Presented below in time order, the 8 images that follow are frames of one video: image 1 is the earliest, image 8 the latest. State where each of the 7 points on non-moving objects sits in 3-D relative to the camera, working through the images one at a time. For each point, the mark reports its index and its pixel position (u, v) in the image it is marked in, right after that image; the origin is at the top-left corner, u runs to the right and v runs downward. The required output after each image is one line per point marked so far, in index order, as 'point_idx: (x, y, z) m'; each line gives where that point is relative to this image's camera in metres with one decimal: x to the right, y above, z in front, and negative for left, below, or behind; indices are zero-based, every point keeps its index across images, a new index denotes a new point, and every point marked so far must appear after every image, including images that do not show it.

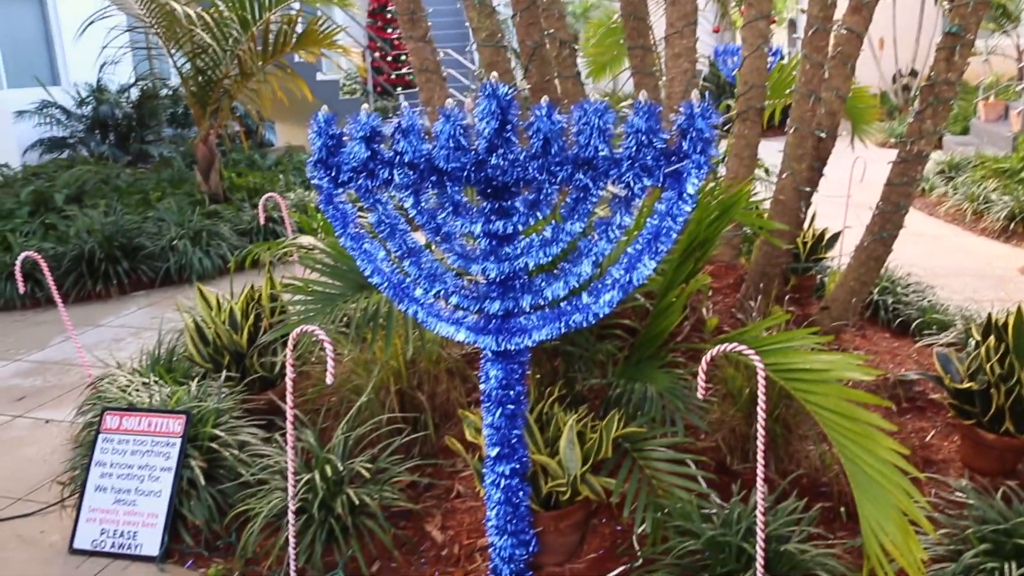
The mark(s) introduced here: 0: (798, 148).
0: (+1.2, +0.6, +3.9) m
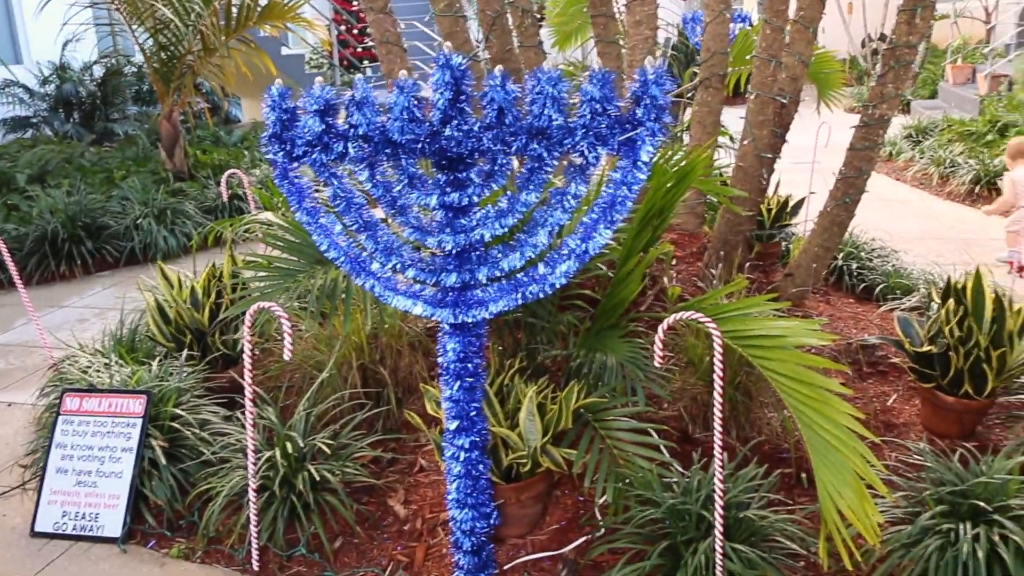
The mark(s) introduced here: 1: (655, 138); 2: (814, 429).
0: (+1.0, +0.7, +3.8) m
1: (+0.4, +0.4, +2.3) m
2: (+0.8, -0.4, +2.4) m
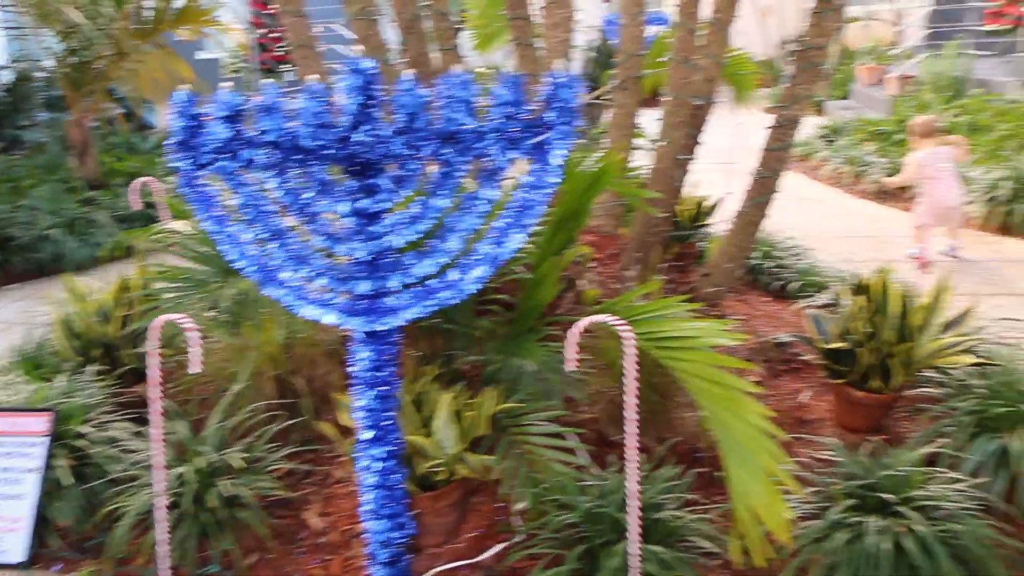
0: (+0.7, +0.7, +3.9) m
1: (+0.1, +0.4, +2.3) m
2: (+0.5, -0.4, +2.4) m
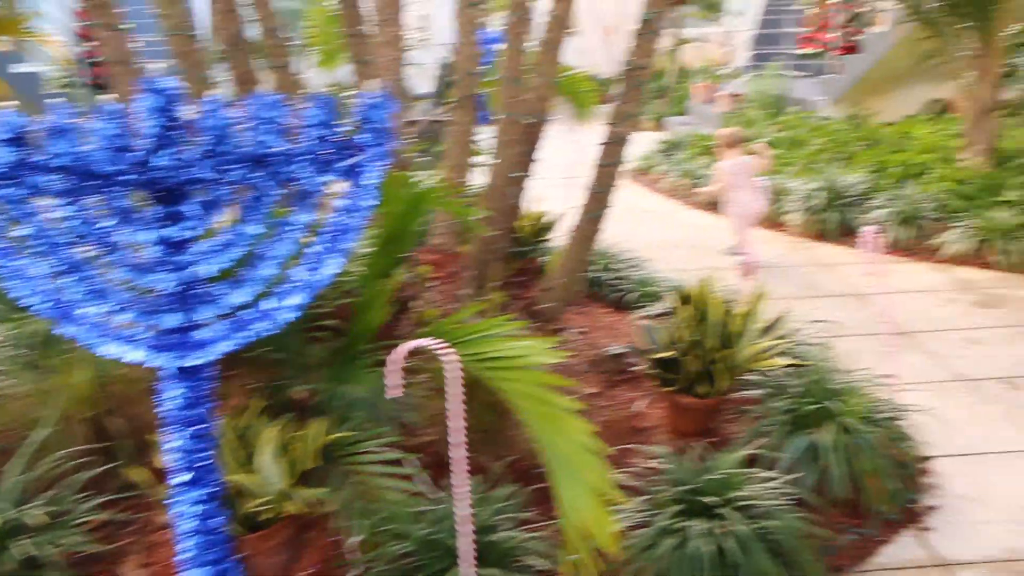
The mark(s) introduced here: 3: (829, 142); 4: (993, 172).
0: (0.0, +0.6, +3.9) m
1: (-0.3, +0.3, +2.3) m
2: (+0.1, -0.4, +2.4) m
3: (+2.5, +1.2, +7.5) m
4: (+3.1, +0.7, +6.1) m
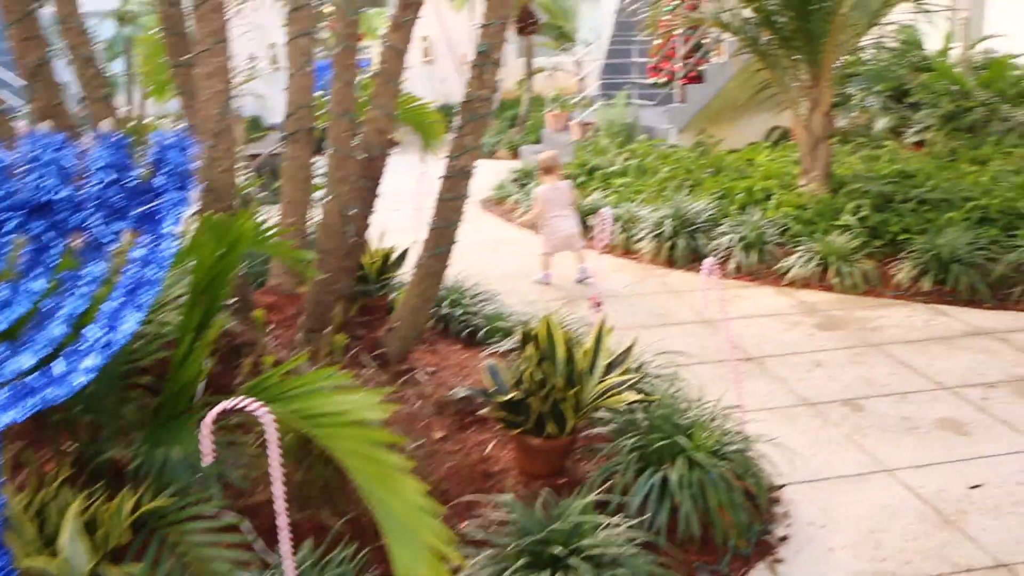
0: (-0.7, +0.5, +3.7) m
1: (-0.7, +0.2, +2.1) m
2: (-0.3, -0.5, +2.2) m
3: (+1.3, +1.0, +7.7) m
4: (+2.1, +0.6, +6.3) m
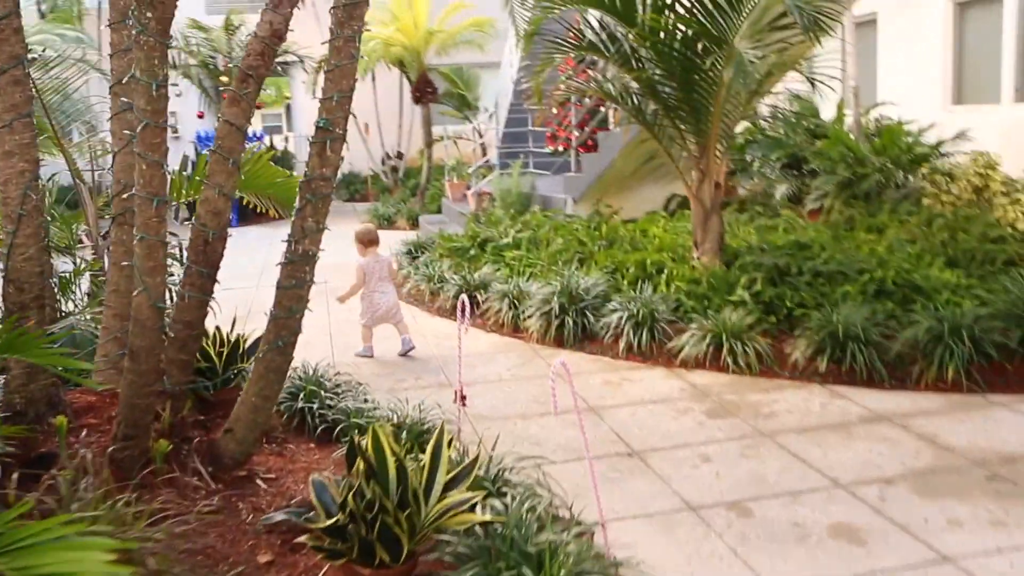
0: (-1.2, +0.1, +3.3) m
1: (-1.1, -0.1, +1.6) m
2: (-0.7, -0.8, +1.7) m
3: (+0.4, +0.4, +7.4) m
4: (+1.4, +0.1, +6.1) m
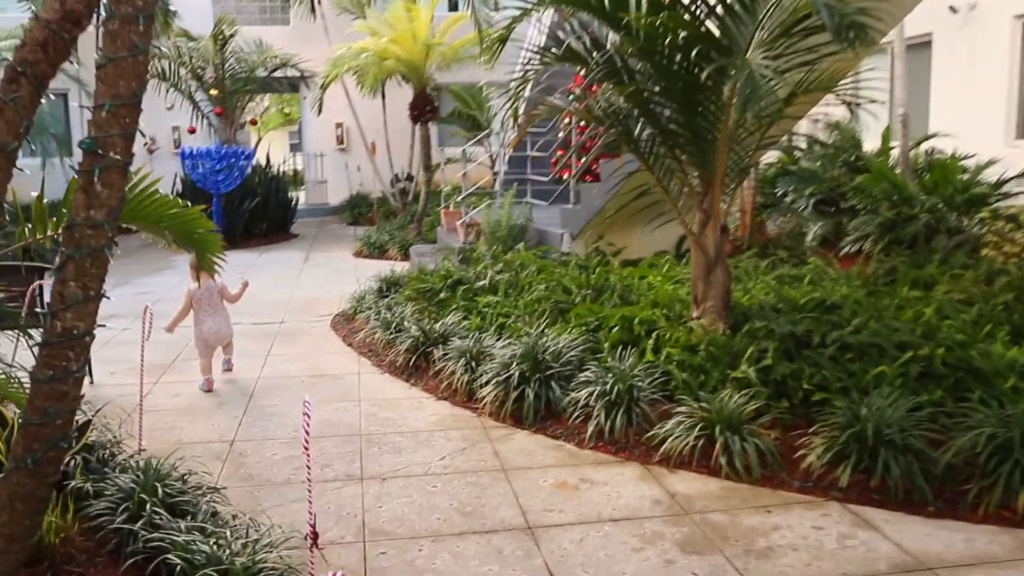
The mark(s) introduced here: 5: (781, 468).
0: (-1.6, -0.1, +2.2) m
1: (-1.6, -0.3, +0.5) m
2: (-1.2, -1.0, +0.6) m
3: (+0.3, 0.0, +6.2) m
4: (+1.1, -0.3, +4.9) m
5: (+1.1, -0.8, +4.0) m
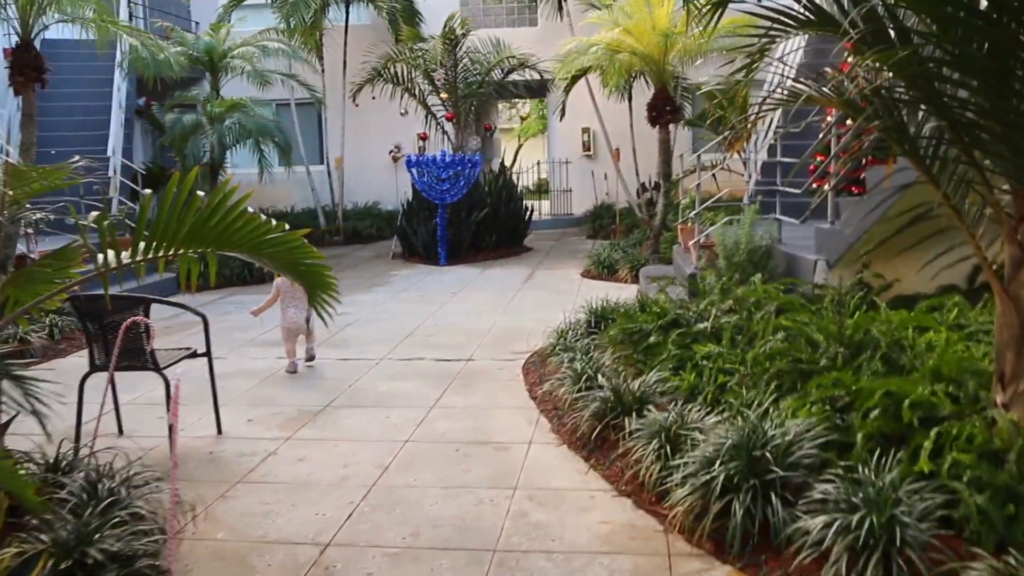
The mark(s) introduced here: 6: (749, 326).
0: (-1.5, -0.3, +1.3) m
1: (-2.0, -0.4, -0.3) m
2: (-1.6, -1.1, -0.4) m
3: (+1.4, -0.3, +4.6) m
4: (+1.8, -0.5, +3.1) m
5: (+1.6, -1.0, +2.2) m
6: (+1.2, -0.2, +4.9) m
